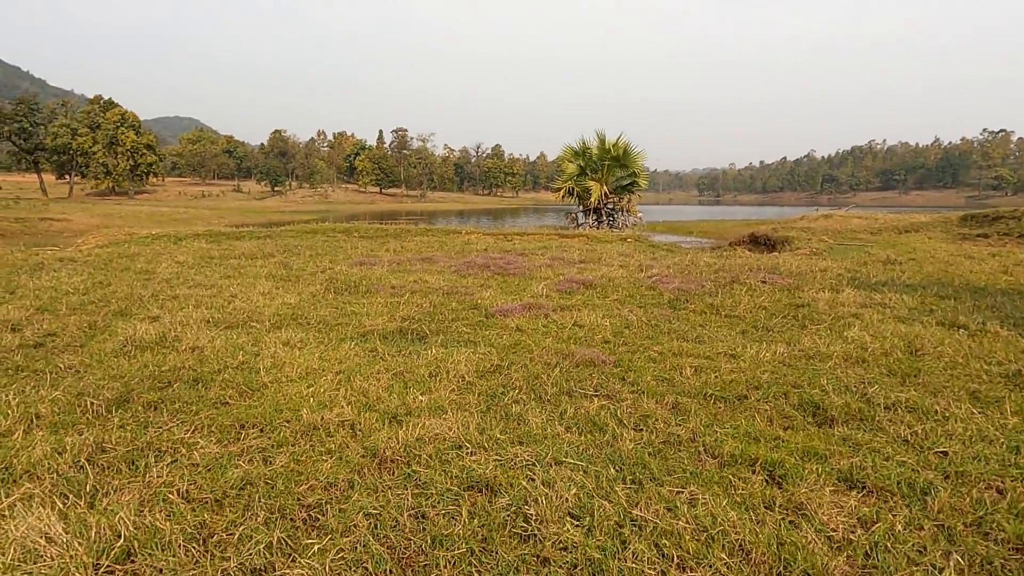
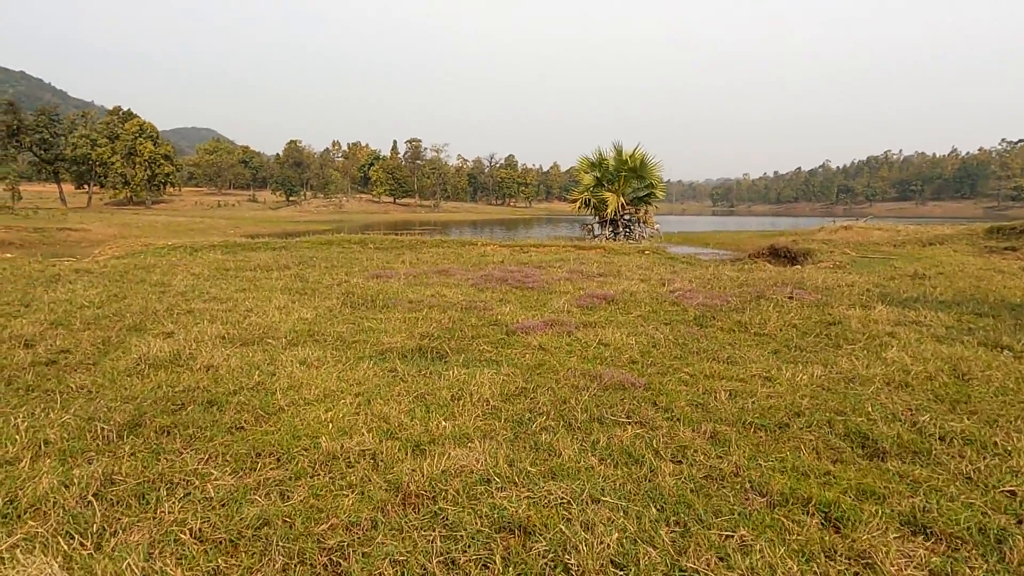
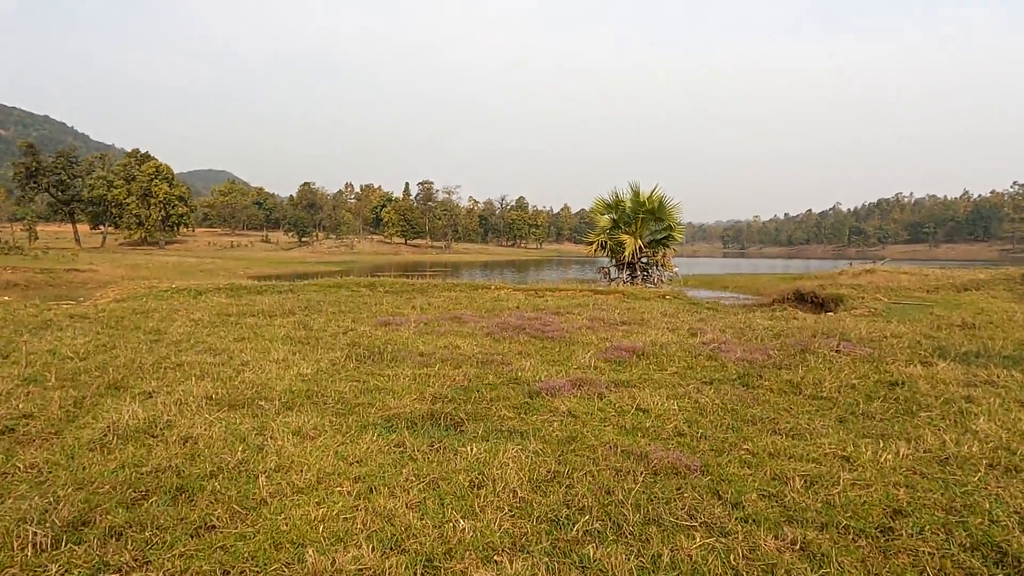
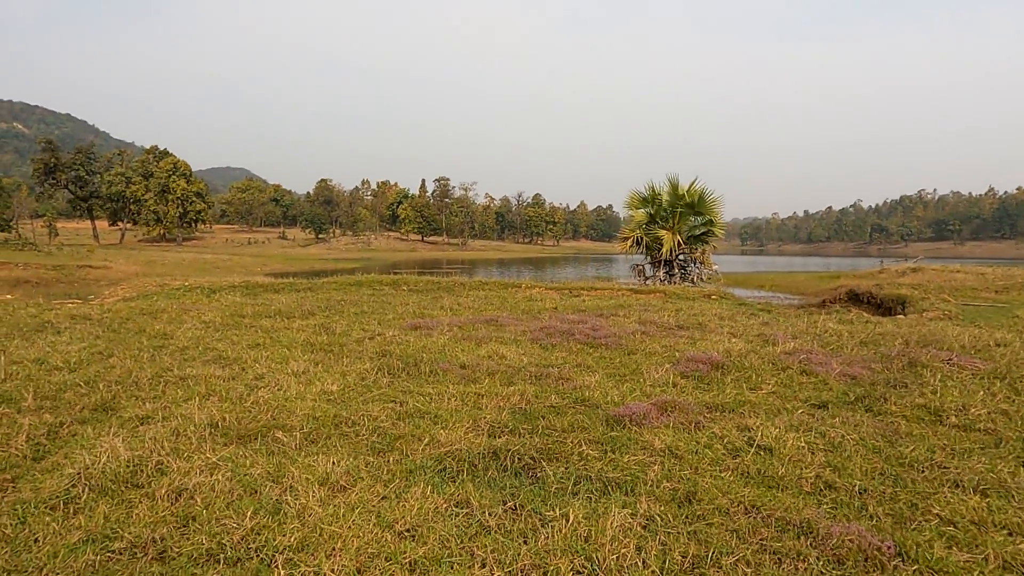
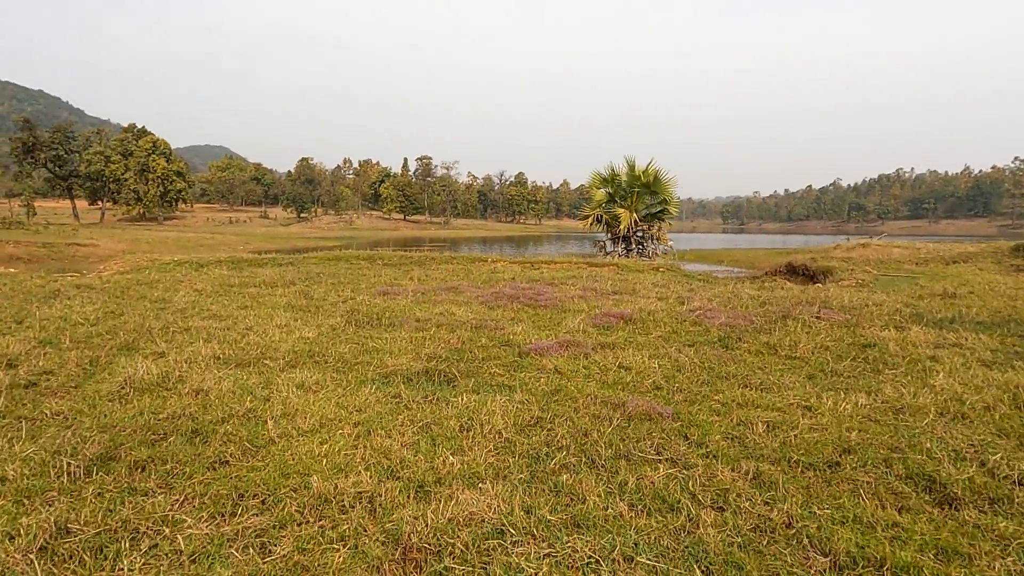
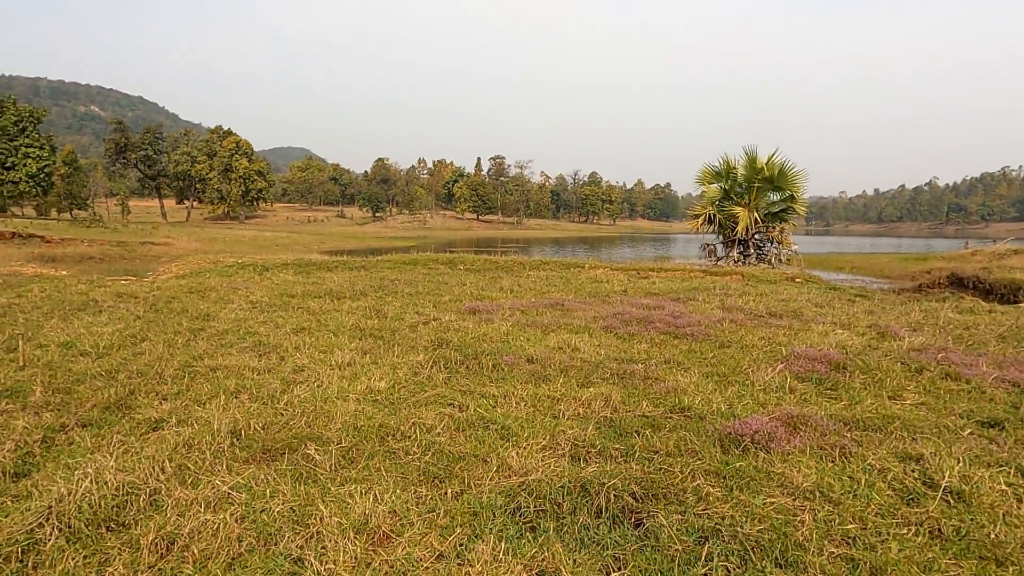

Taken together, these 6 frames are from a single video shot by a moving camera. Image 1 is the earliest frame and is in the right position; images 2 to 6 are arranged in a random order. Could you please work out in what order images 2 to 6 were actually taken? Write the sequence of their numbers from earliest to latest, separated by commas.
2, 5, 3, 4, 6
